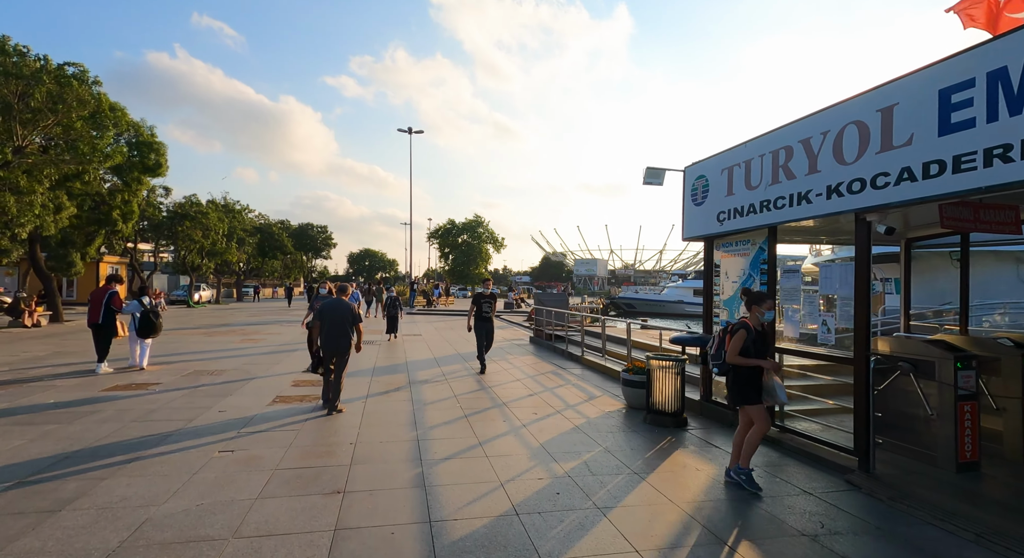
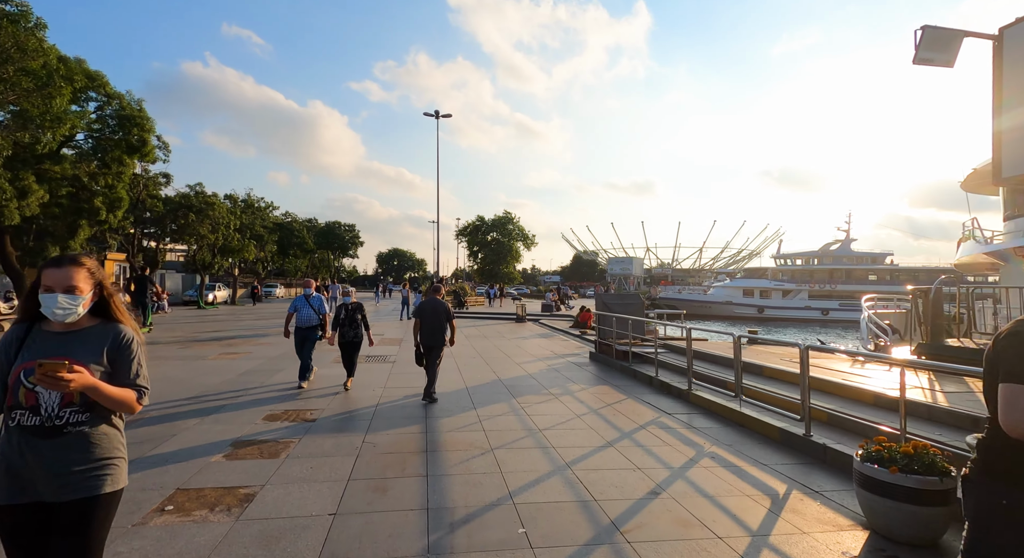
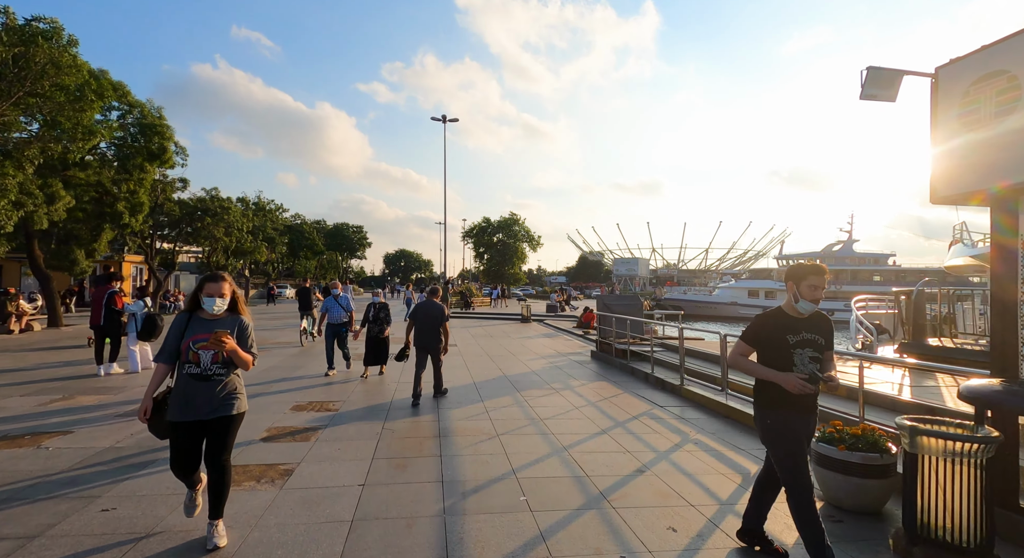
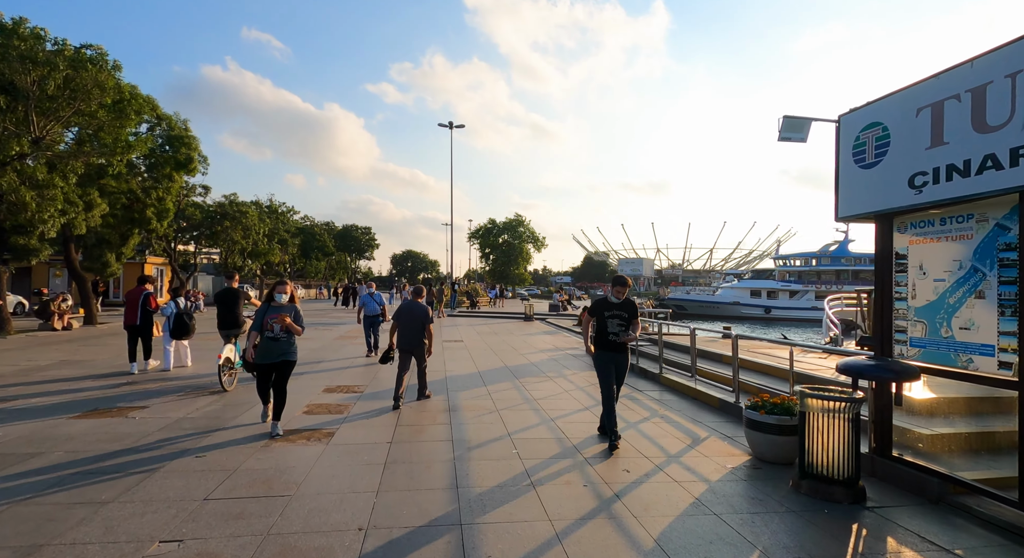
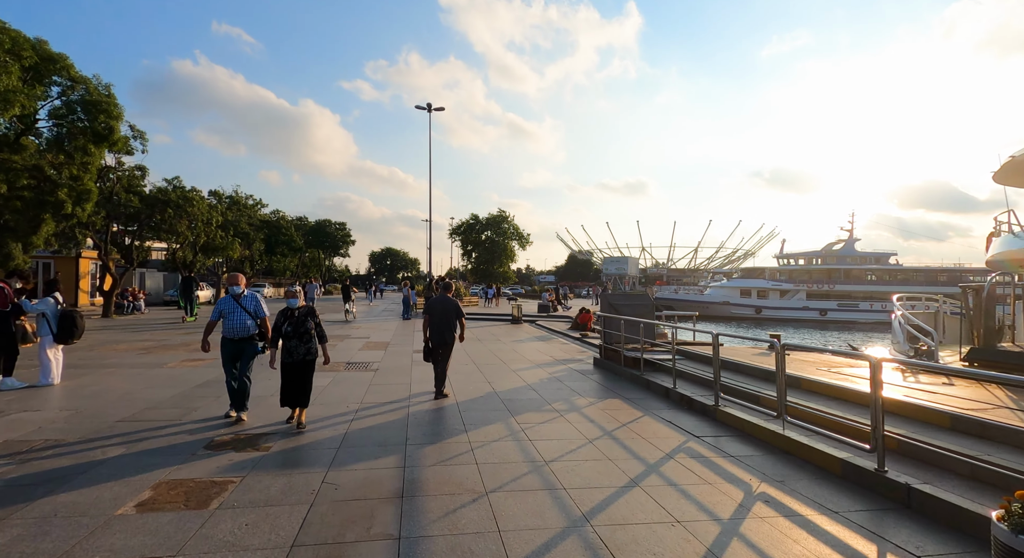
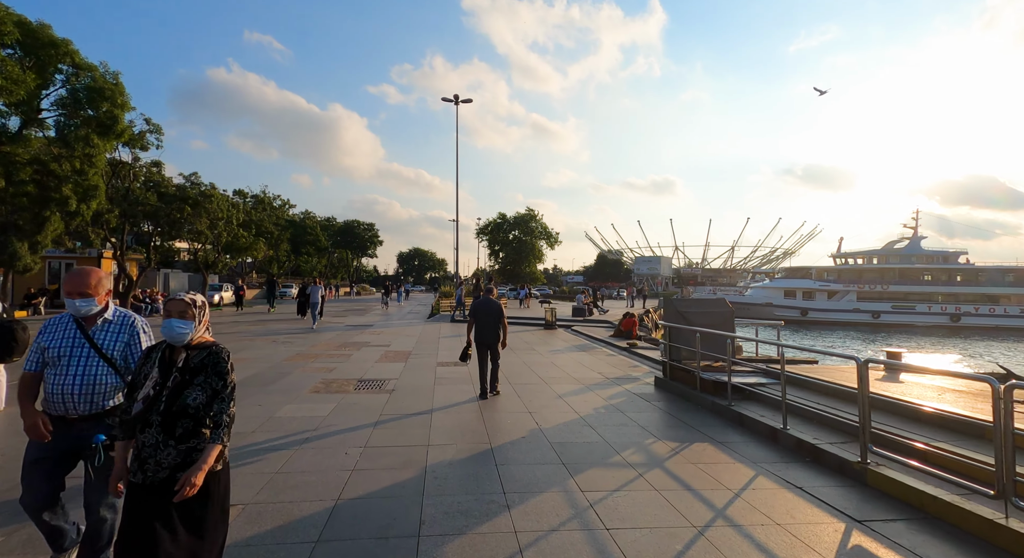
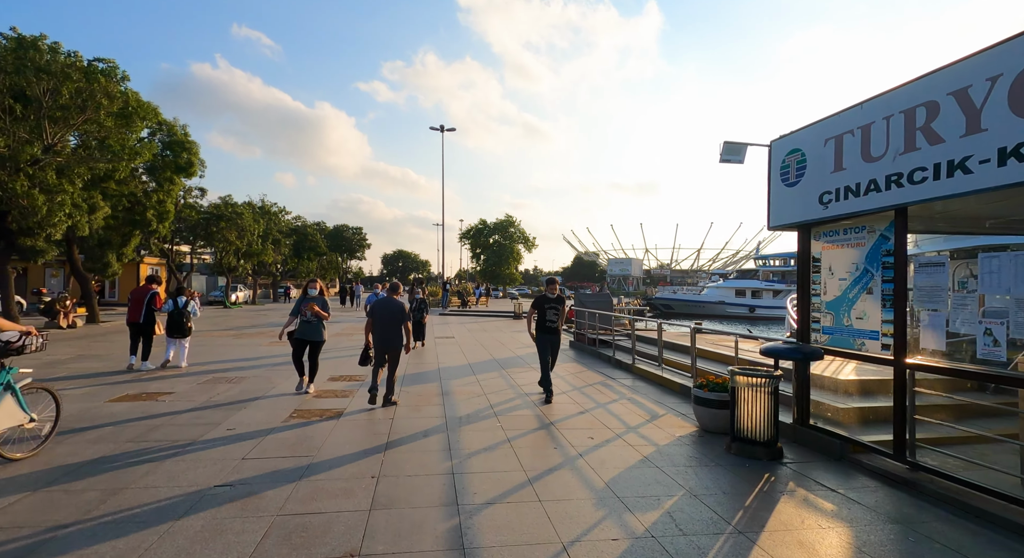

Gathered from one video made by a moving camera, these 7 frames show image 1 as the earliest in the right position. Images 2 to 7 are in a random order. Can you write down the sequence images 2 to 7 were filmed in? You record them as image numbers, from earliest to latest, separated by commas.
7, 4, 3, 2, 5, 6
